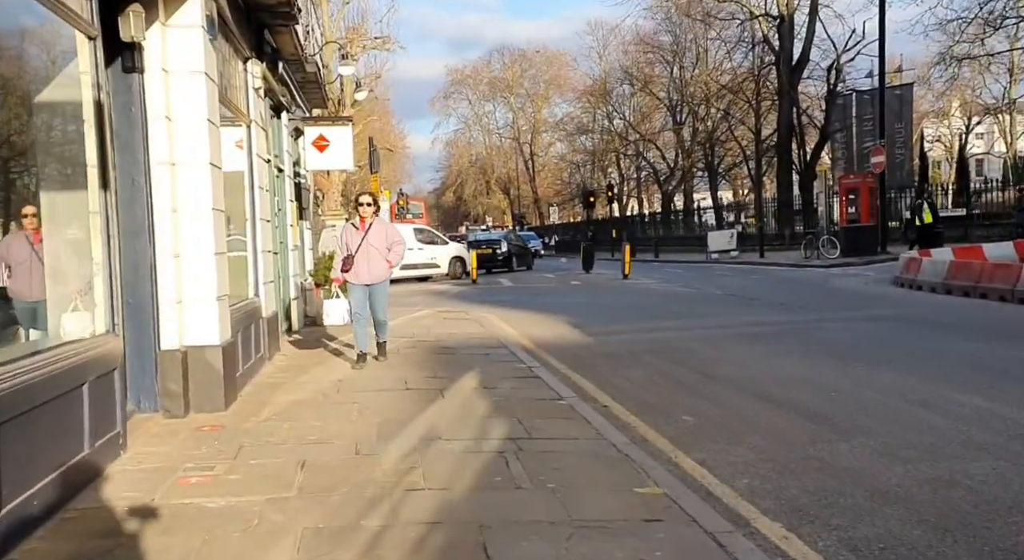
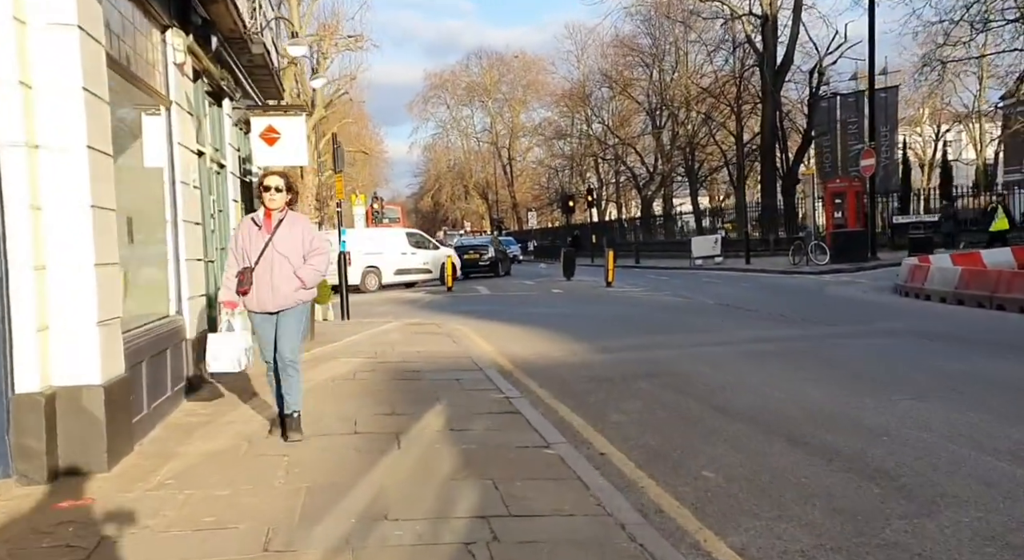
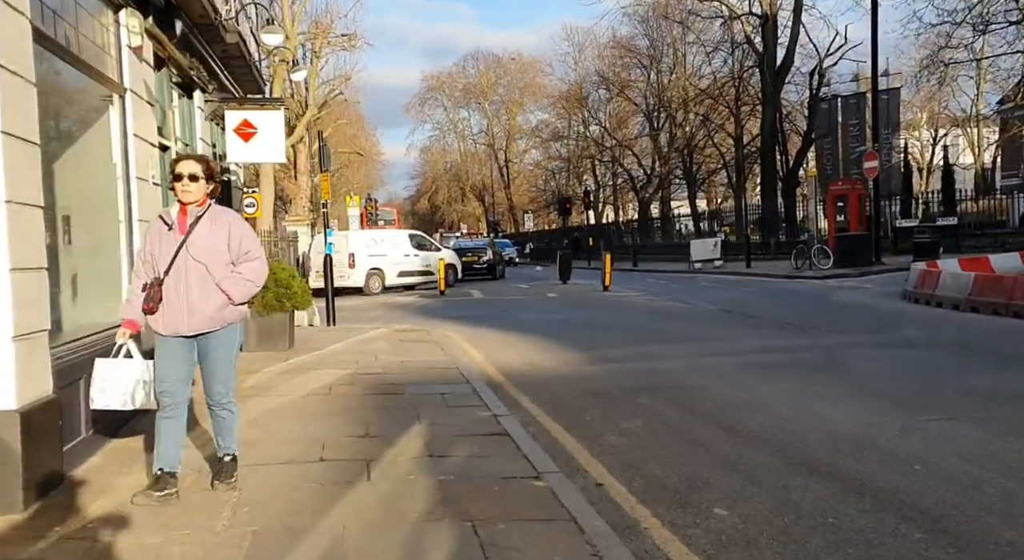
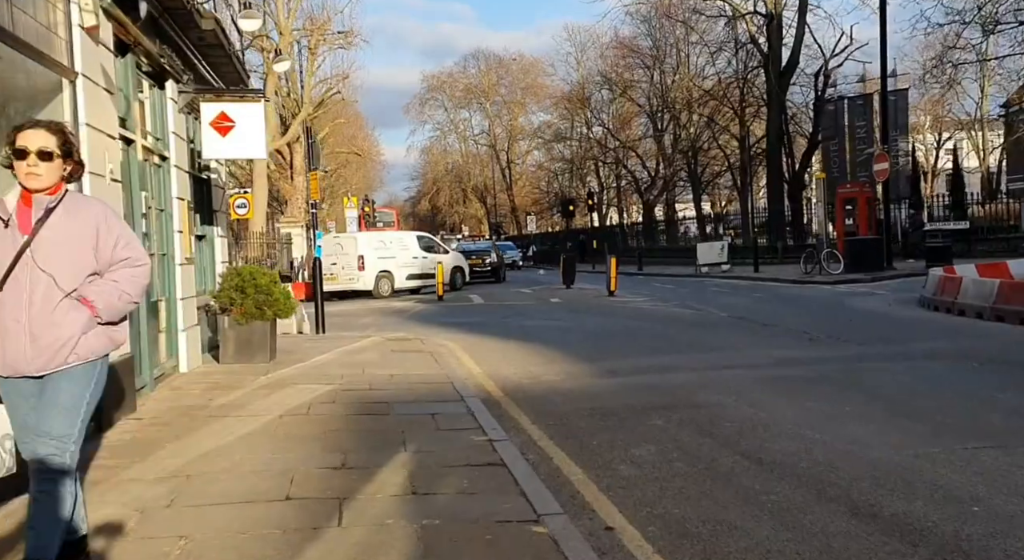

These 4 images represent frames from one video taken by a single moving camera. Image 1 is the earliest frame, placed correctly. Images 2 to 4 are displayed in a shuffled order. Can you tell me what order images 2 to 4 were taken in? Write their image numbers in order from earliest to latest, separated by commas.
2, 3, 4
